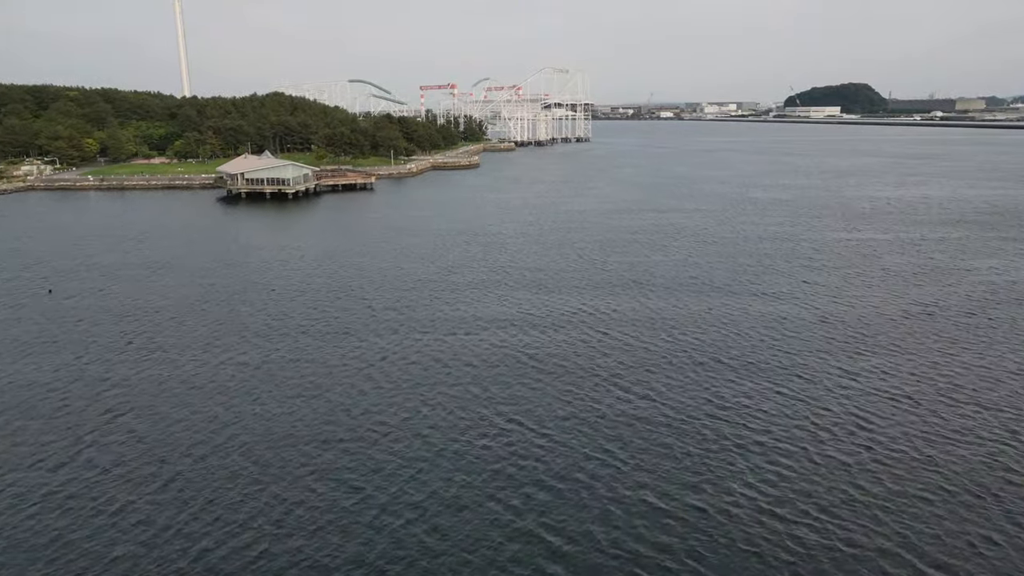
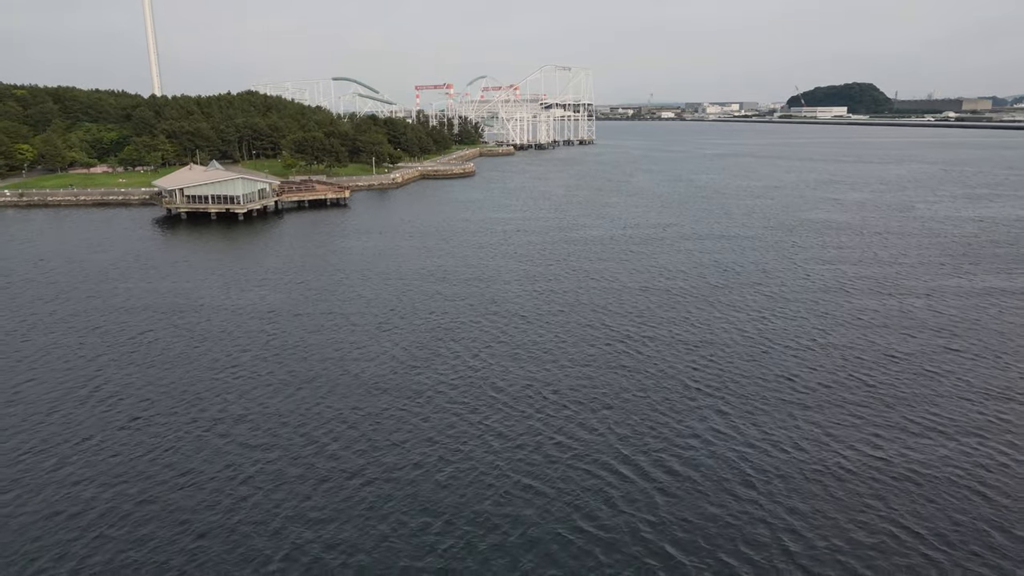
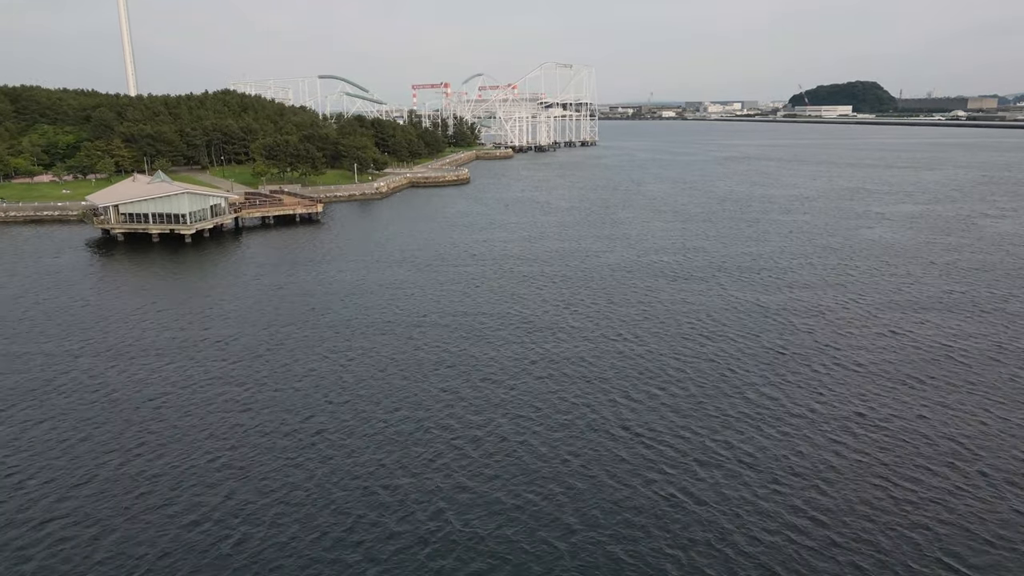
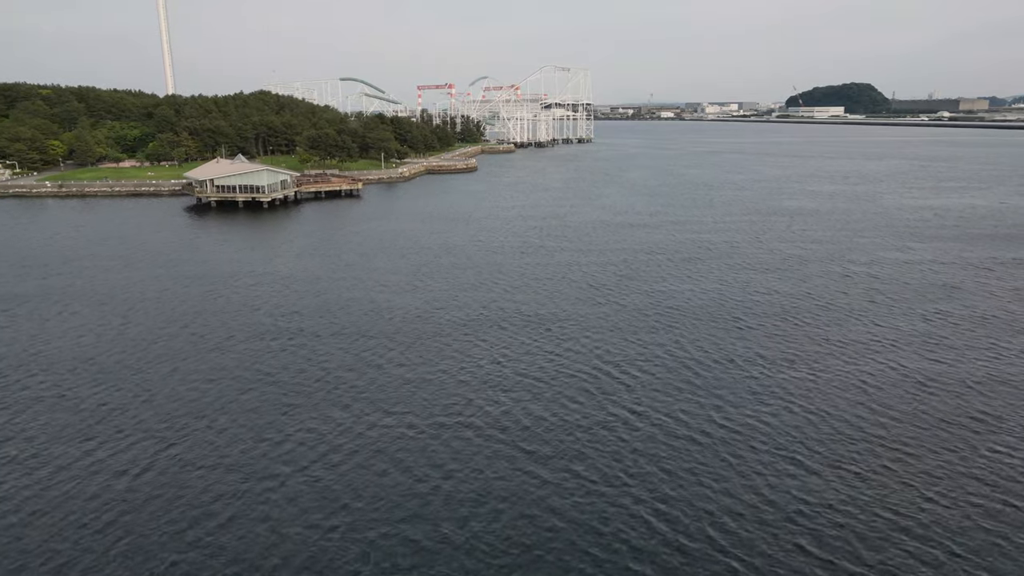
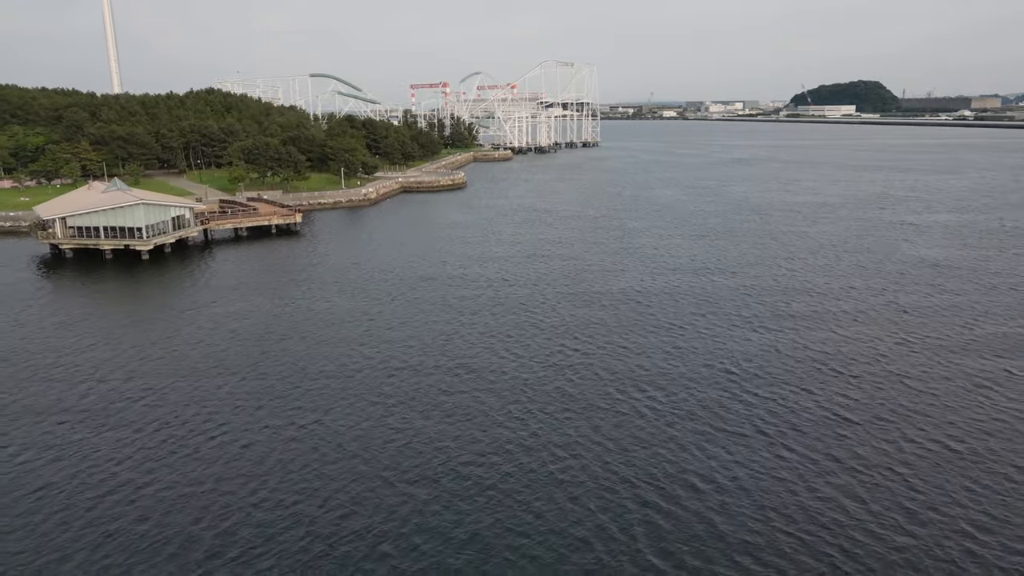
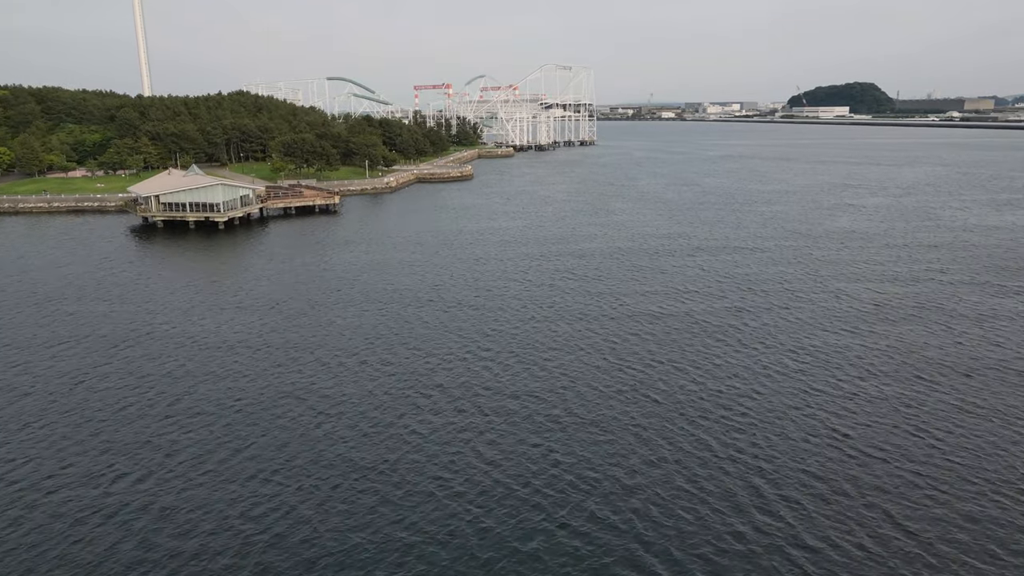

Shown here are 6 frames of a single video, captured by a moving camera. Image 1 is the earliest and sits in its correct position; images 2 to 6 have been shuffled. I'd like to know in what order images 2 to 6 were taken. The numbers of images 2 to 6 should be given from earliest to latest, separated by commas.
4, 2, 6, 3, 5
